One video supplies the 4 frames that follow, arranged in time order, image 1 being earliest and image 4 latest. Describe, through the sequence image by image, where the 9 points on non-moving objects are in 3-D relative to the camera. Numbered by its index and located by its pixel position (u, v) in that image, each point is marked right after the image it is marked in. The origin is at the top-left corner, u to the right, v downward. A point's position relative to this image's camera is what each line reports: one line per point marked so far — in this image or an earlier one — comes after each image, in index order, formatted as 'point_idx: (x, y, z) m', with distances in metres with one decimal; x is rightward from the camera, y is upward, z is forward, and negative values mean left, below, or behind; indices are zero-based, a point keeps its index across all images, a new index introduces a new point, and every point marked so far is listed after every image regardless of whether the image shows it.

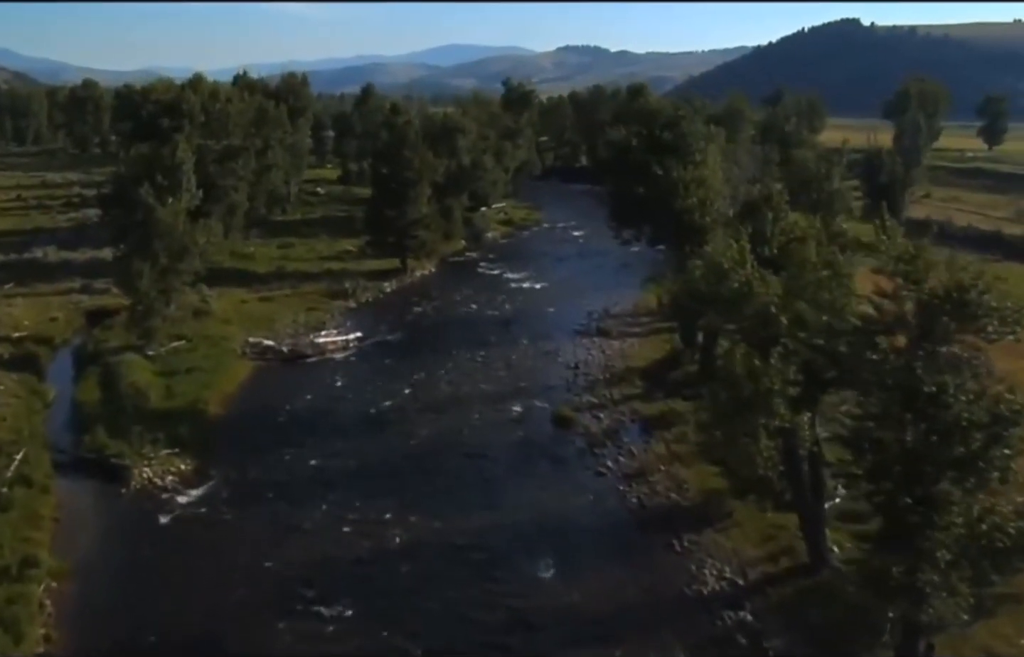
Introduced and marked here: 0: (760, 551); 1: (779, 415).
0: (+4.3, -3.9, +16.8) m
1: (+3.9, -1.3, +14.1) m
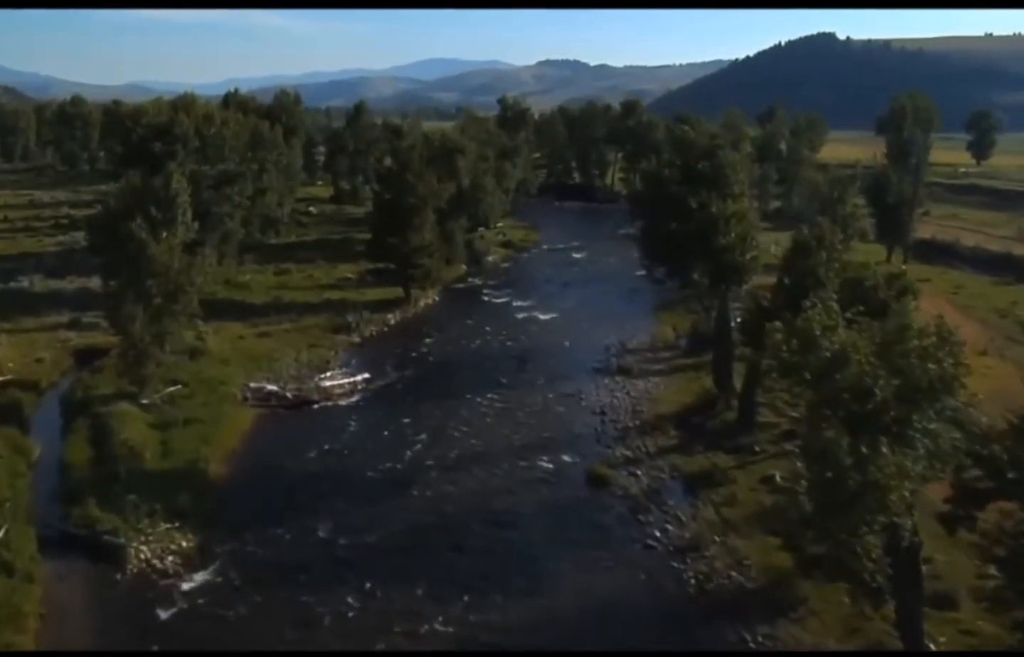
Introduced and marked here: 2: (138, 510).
0: (+5.1, -4.9, +14.7) m
1: (+4.7, -2.3, +12.1) m
2: (-7.3, -3.5, +18.8) m
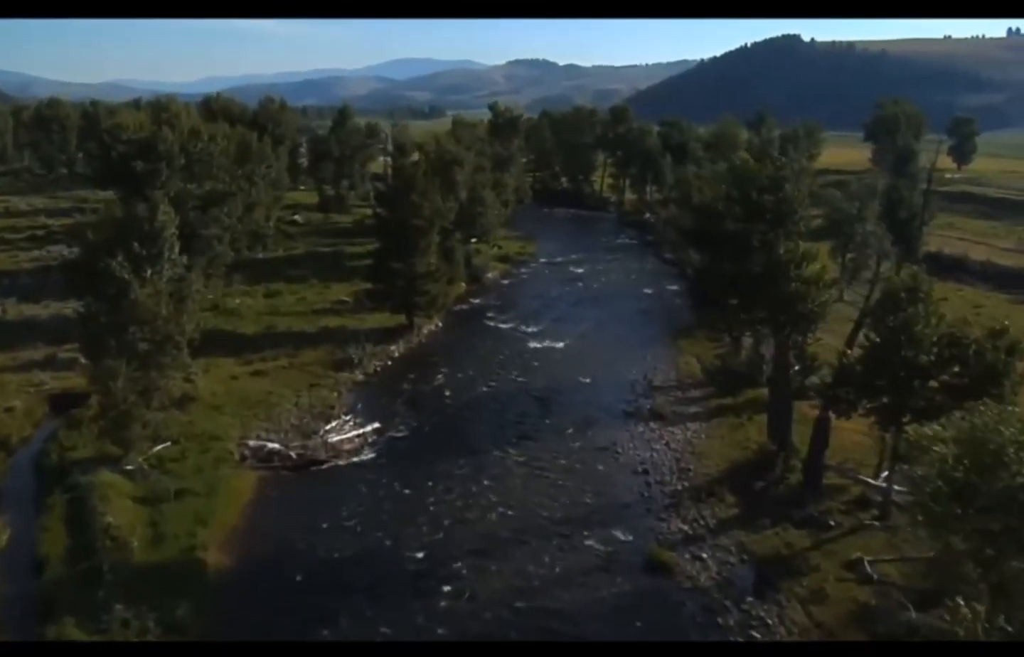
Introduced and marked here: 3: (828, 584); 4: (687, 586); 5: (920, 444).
0: (+6.2, -6.1, +11.9) m
1: (+5.9, -3.5, +9.2) m
2: (-6.3, -4.8, +15.6) m
3: (+6.0, -4.9, +18.4) m
4: (+3.3, -4.9, +18.5) m
5: (+8.3, -2.4, +19.7) m
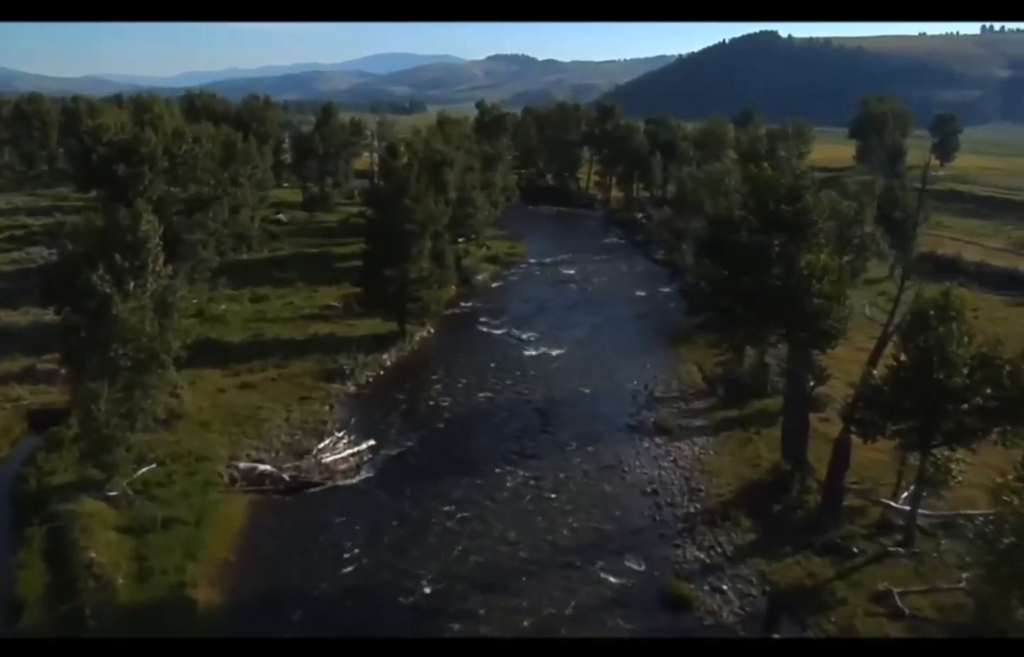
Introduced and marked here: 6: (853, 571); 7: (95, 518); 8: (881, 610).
0: (+6.5, -6.5, +10.9) m
1: (+6.2, -3.9, +8.2) m
2: (-6.0, -5.2, +14.4) m
3: (+6.2, -5.2, +17.4) m
4: (+3.6, -5.3, +17.4) m
5: (+8.5, -2.7, +18.7) m
6: (+6.8, -4.8, +19.1) m
7: (-8.5, -3.9, +19.6) m
8: (+6.7, -5.2, +17.6) m
